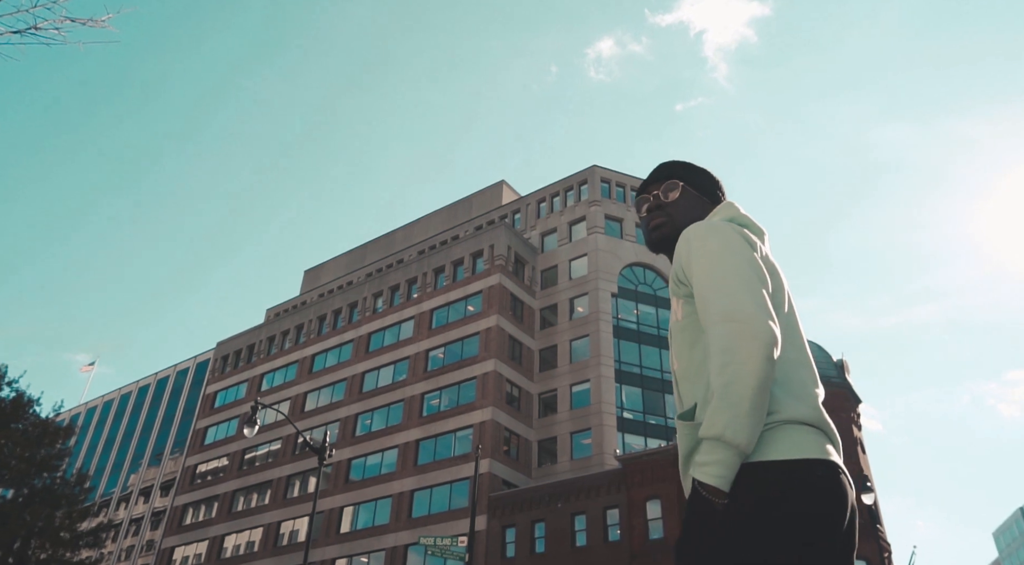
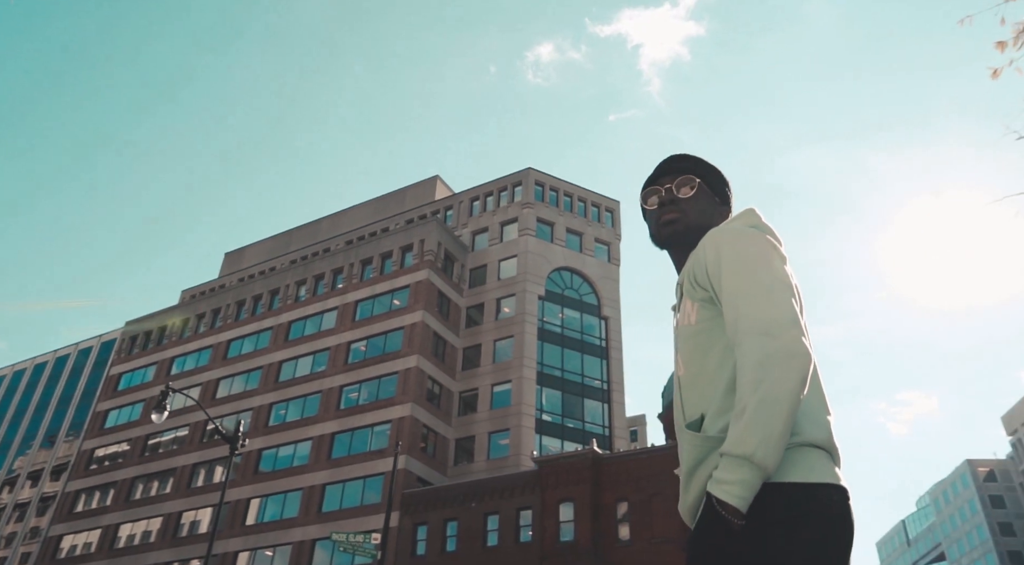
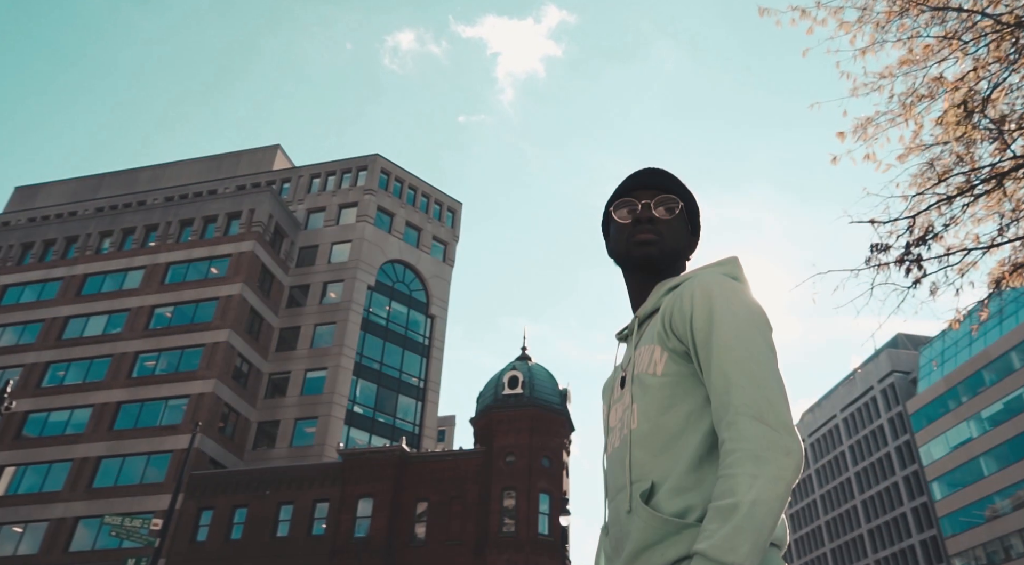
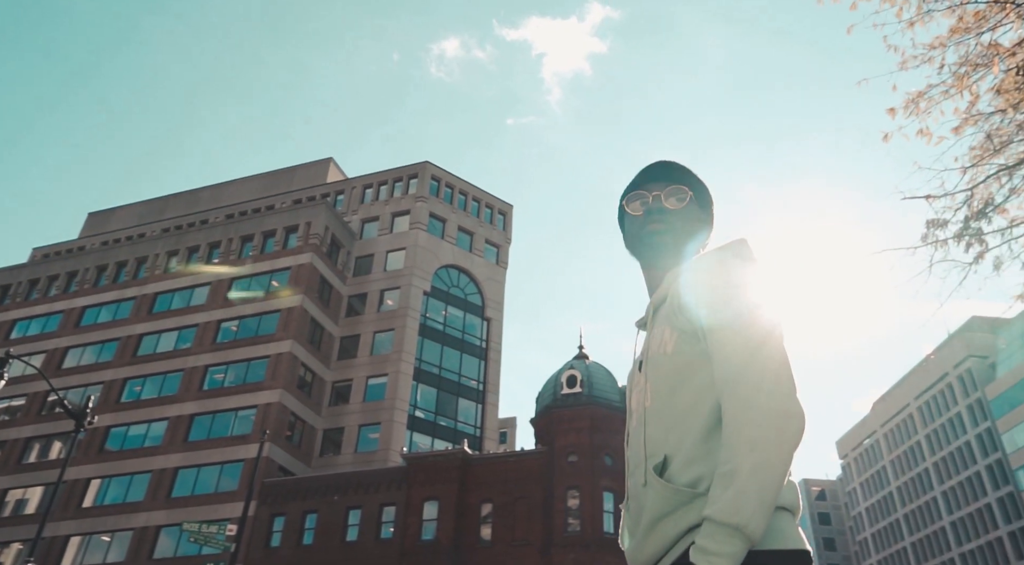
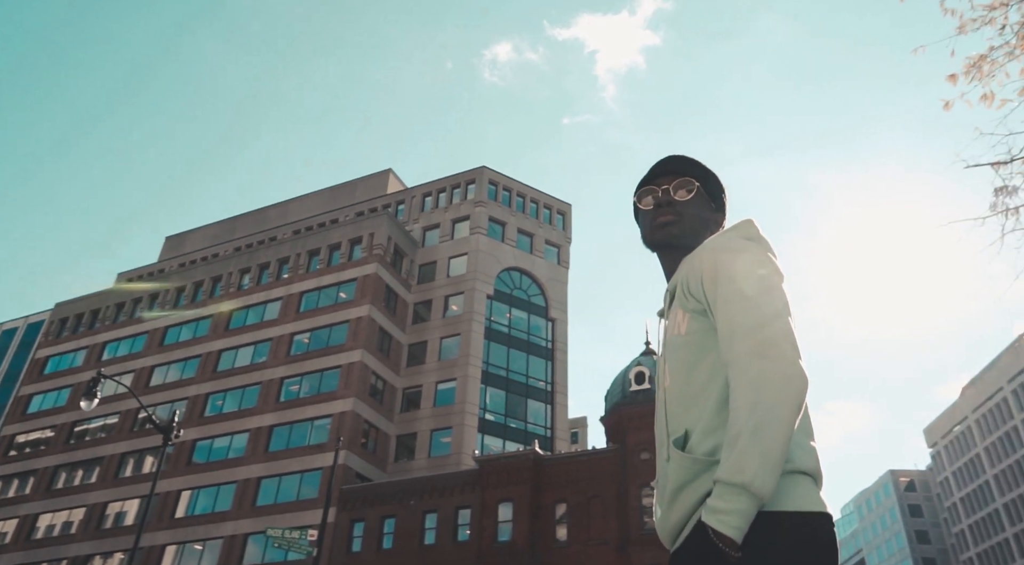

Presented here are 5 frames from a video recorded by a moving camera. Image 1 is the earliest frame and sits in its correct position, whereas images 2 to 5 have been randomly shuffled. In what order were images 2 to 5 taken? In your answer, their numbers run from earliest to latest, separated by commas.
2, 5, 4, 3
